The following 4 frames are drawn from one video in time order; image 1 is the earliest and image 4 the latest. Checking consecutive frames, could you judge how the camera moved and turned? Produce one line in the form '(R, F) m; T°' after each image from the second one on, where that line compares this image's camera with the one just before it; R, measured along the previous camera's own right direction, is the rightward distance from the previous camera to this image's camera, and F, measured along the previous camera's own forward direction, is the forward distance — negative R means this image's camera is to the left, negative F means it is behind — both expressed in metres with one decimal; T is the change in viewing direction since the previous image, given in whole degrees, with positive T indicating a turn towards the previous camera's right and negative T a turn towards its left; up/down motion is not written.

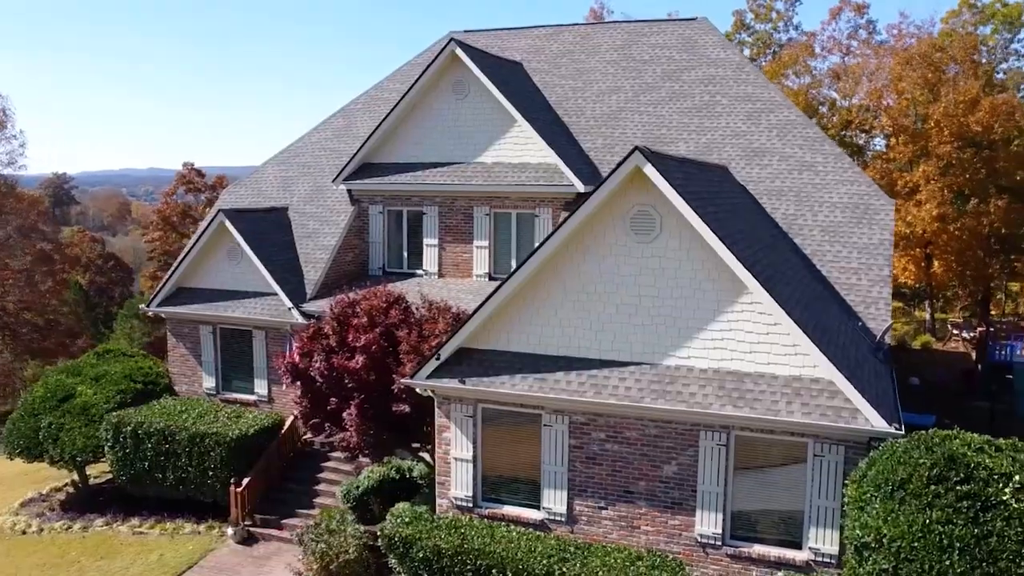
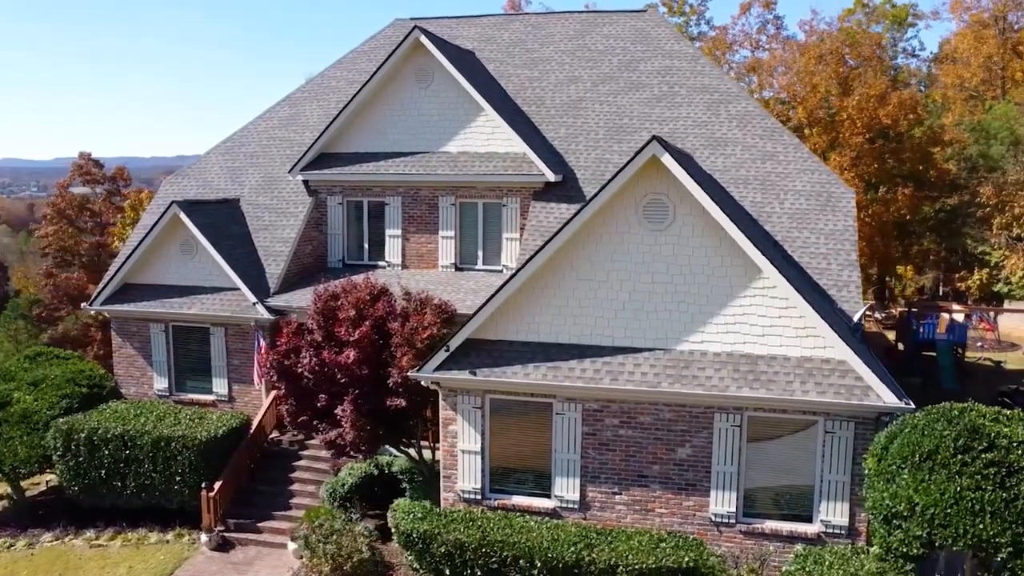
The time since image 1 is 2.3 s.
(-1.6, +0.2) m; +7°
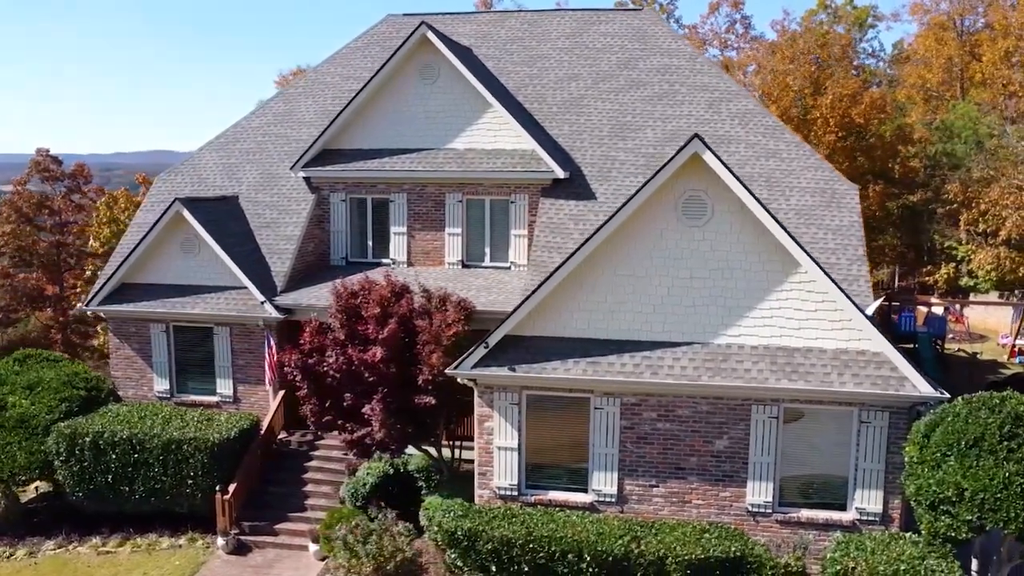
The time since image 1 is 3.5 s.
(-1.2, 0.0) m; +3°
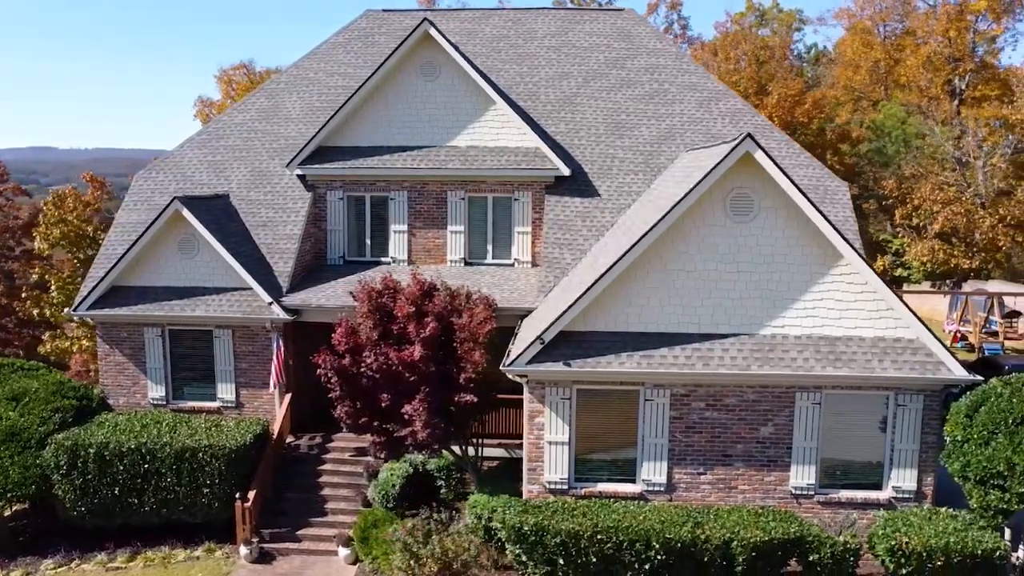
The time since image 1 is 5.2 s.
(-2.0, 0.0) m; +6°
